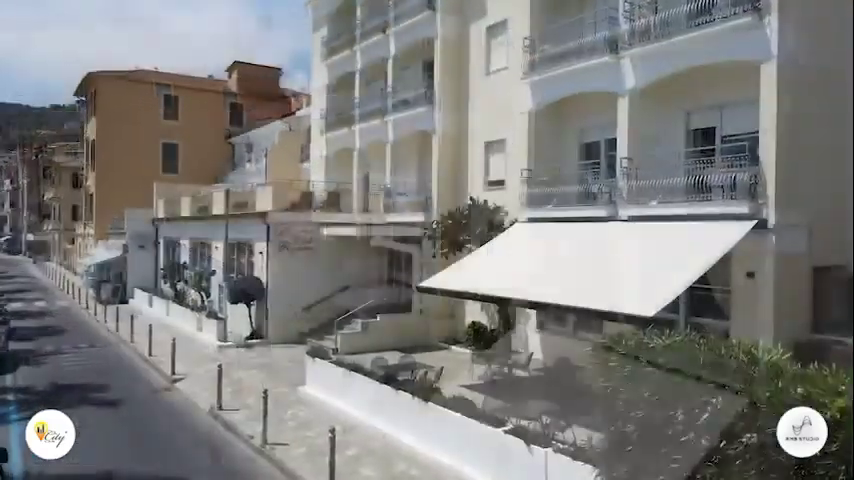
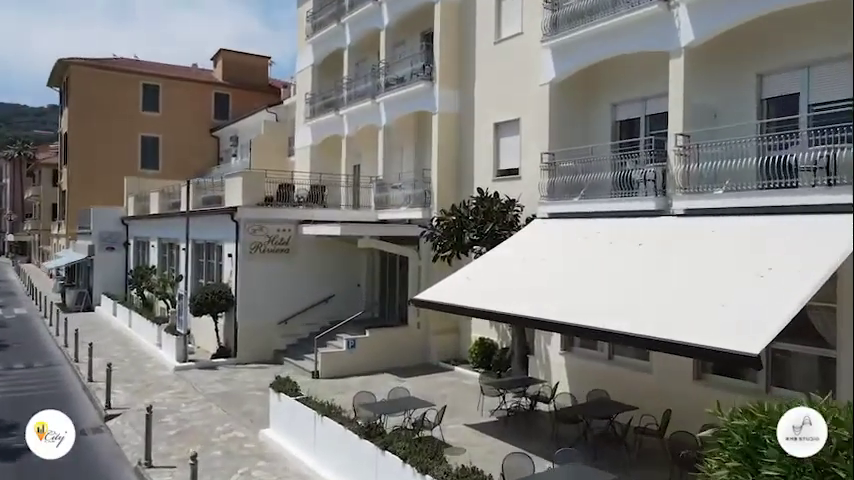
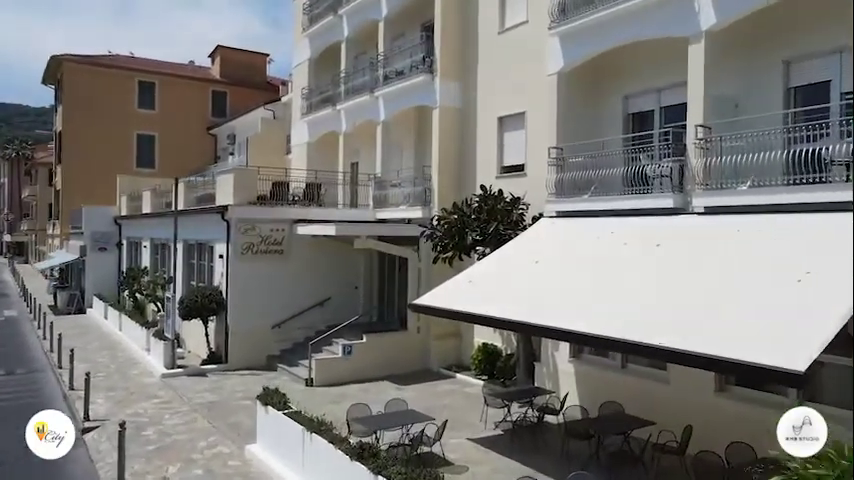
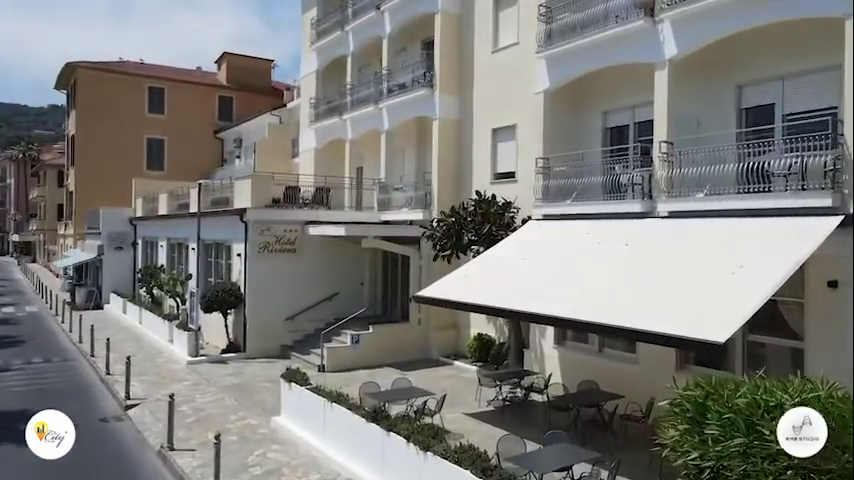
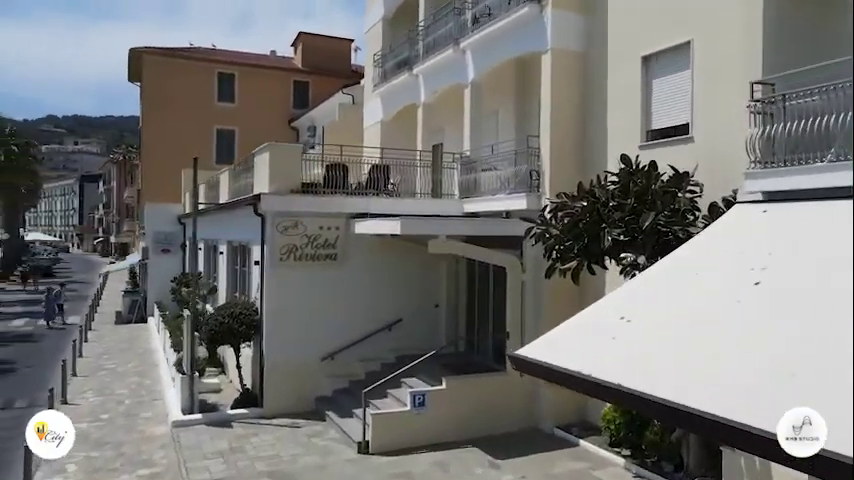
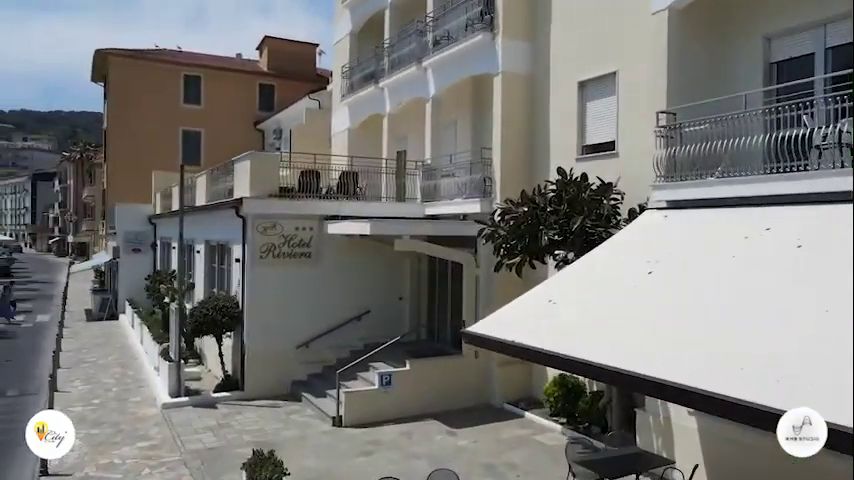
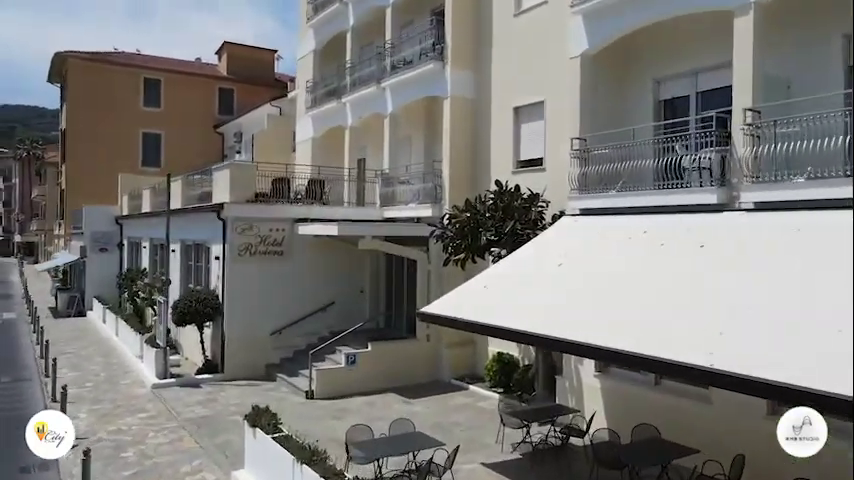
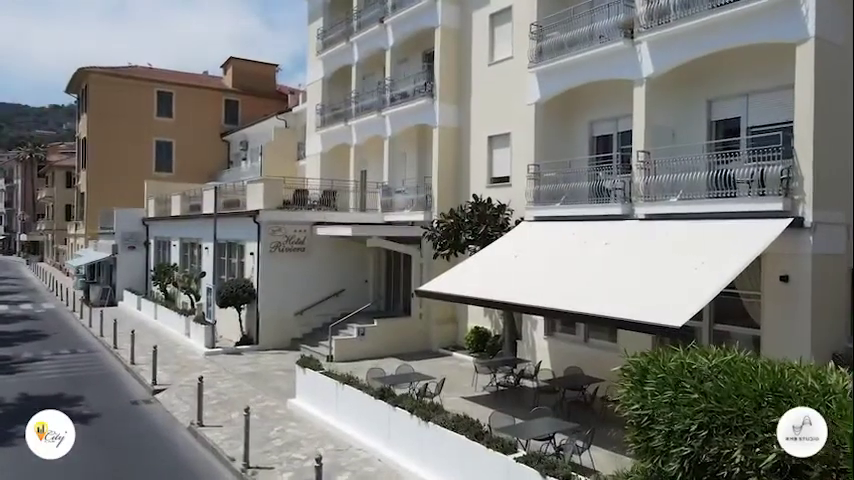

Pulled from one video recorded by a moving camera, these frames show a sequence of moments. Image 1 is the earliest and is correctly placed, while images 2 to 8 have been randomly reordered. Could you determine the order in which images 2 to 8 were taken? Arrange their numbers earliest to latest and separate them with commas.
8, 4, 2, 3, 7, 6, 5
